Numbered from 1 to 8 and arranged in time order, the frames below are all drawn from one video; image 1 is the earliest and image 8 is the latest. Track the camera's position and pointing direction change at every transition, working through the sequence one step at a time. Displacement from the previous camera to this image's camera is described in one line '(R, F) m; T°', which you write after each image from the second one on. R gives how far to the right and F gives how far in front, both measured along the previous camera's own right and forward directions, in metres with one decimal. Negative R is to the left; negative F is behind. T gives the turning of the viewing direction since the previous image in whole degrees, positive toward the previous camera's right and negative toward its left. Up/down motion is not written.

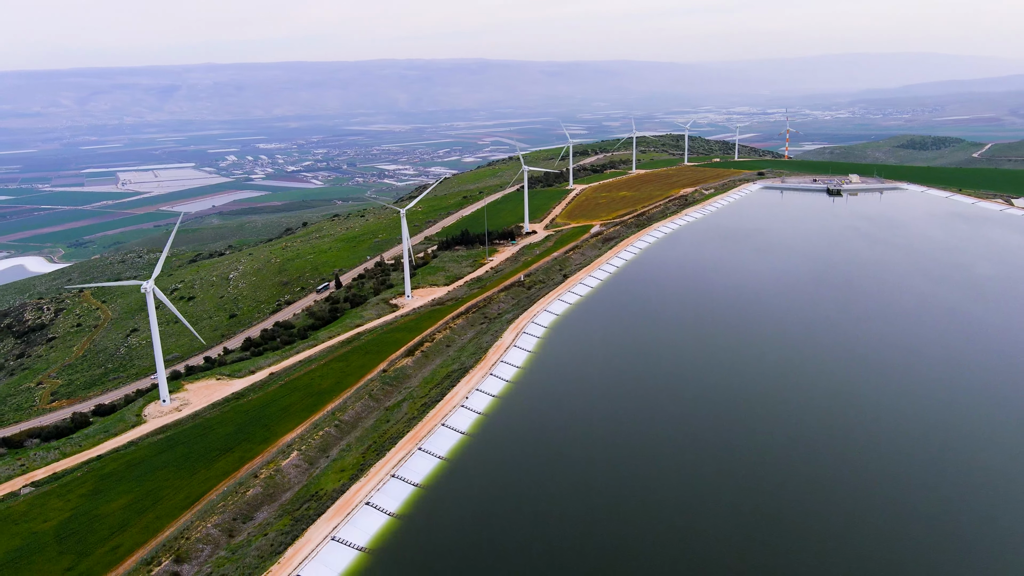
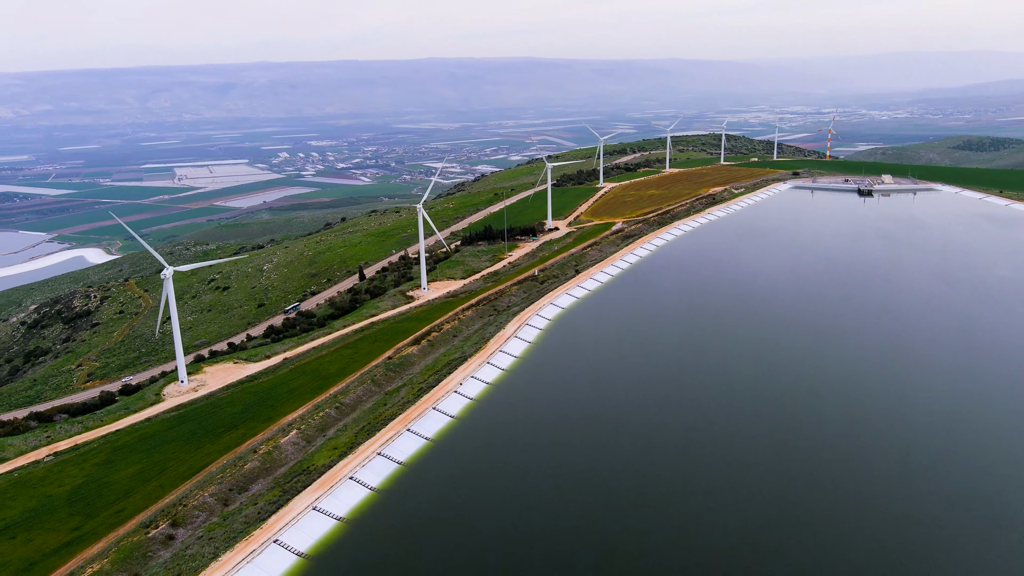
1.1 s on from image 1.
(+2.7, -1.3) m; -3°
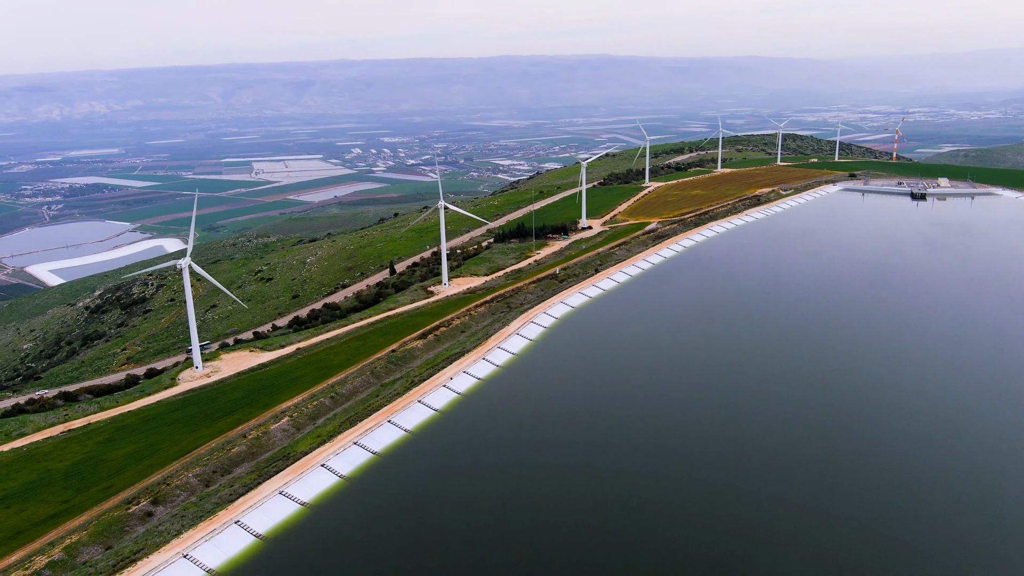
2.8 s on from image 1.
(+3.8, +0.1) m; -5°
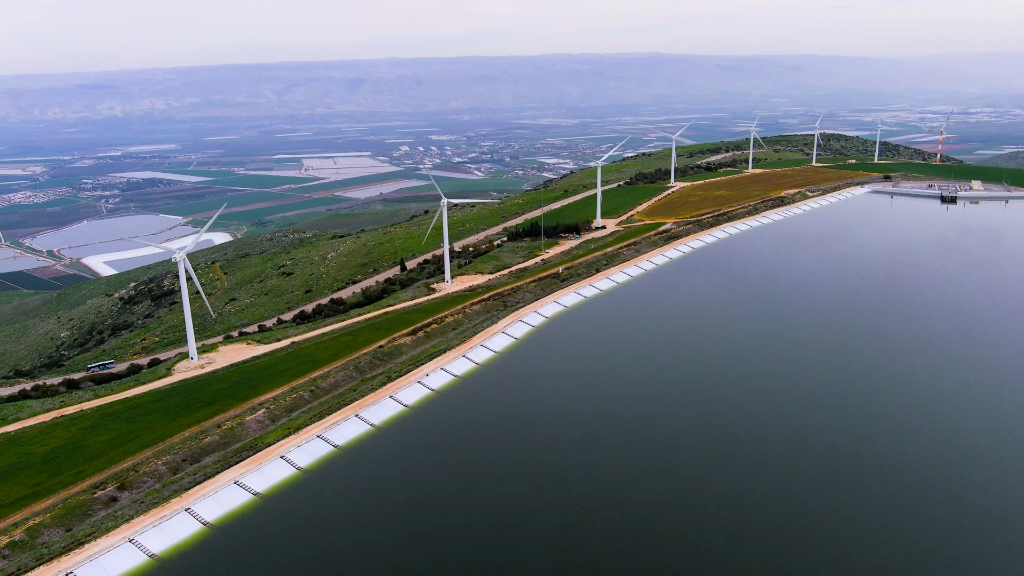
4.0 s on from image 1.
(+3.6, +0.1) m; -3°
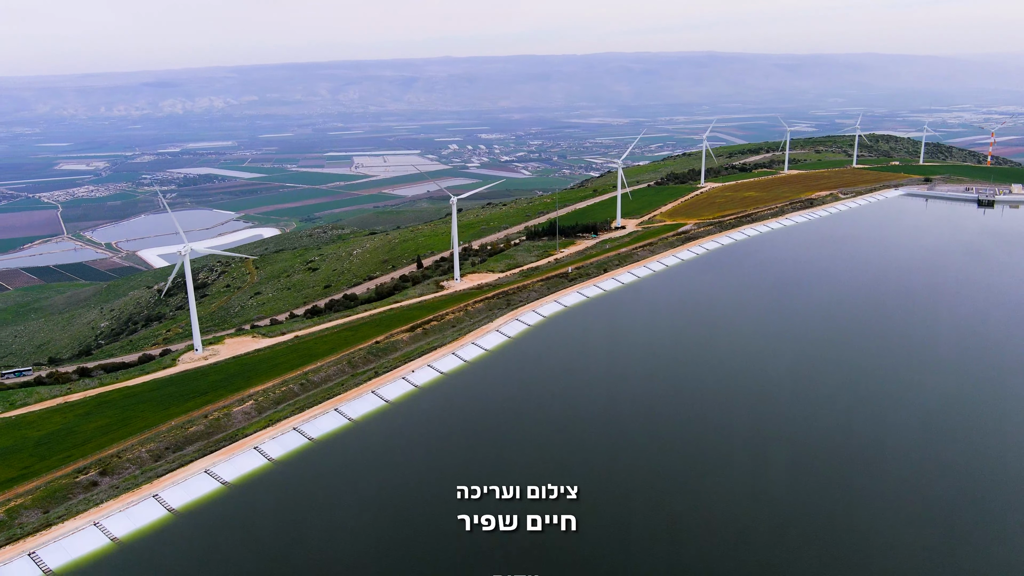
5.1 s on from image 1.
(+3.1, +0.1) m; -3°
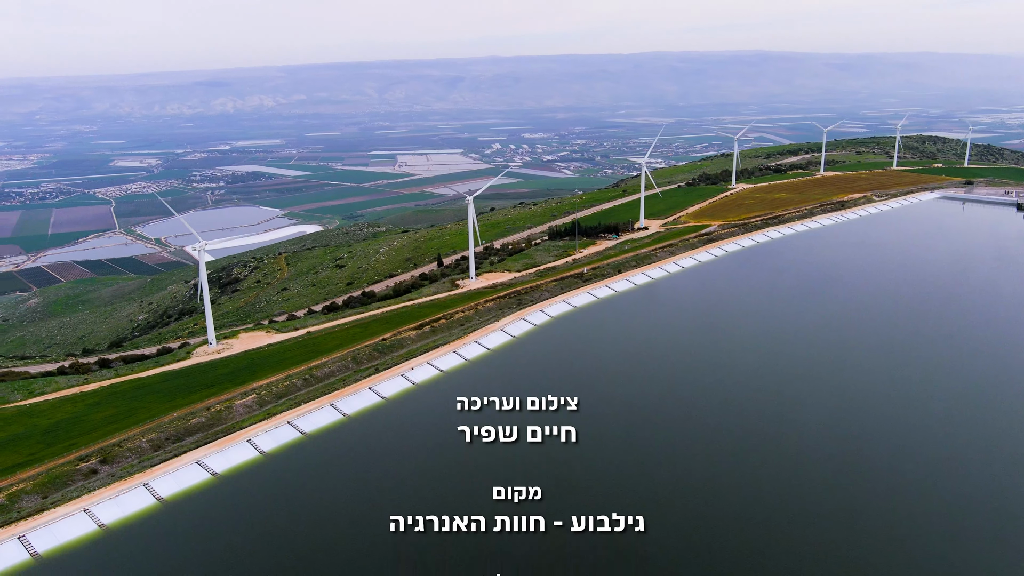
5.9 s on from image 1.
(+2.1, +0.1) m; -3°
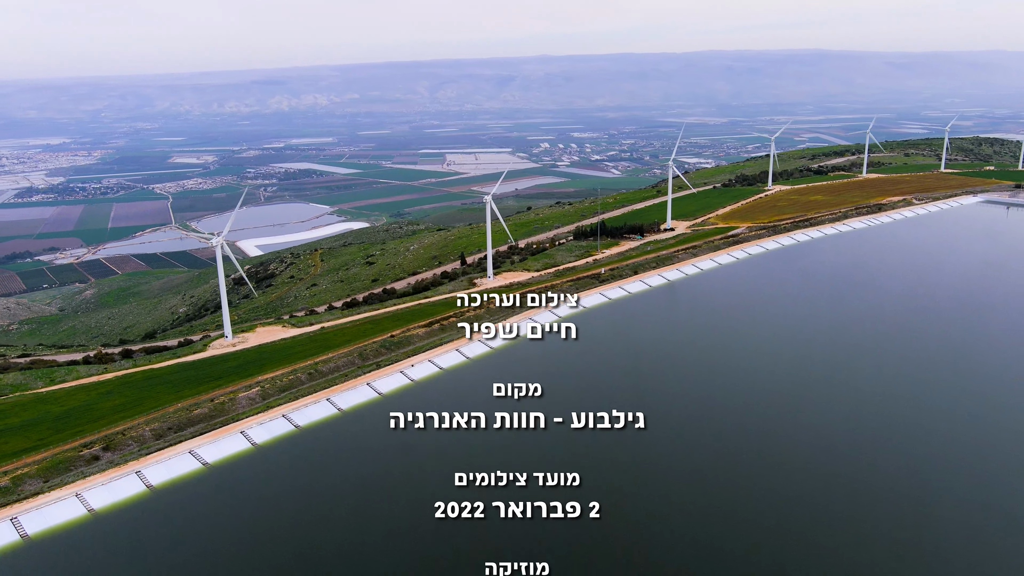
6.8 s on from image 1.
(+2.4, +0.1) m; -3°
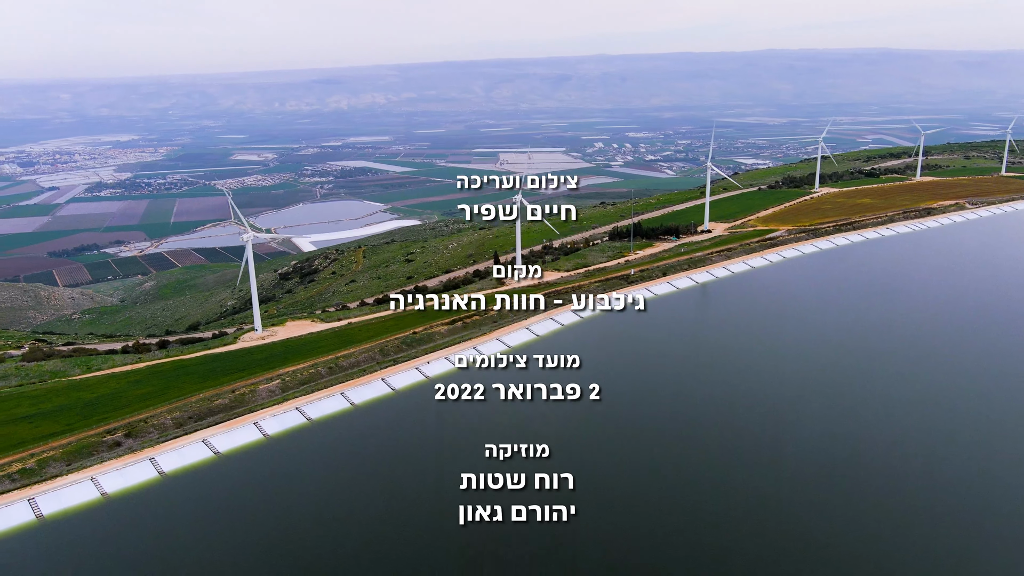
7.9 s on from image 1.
(+1.8, +0.1) m; -4°
